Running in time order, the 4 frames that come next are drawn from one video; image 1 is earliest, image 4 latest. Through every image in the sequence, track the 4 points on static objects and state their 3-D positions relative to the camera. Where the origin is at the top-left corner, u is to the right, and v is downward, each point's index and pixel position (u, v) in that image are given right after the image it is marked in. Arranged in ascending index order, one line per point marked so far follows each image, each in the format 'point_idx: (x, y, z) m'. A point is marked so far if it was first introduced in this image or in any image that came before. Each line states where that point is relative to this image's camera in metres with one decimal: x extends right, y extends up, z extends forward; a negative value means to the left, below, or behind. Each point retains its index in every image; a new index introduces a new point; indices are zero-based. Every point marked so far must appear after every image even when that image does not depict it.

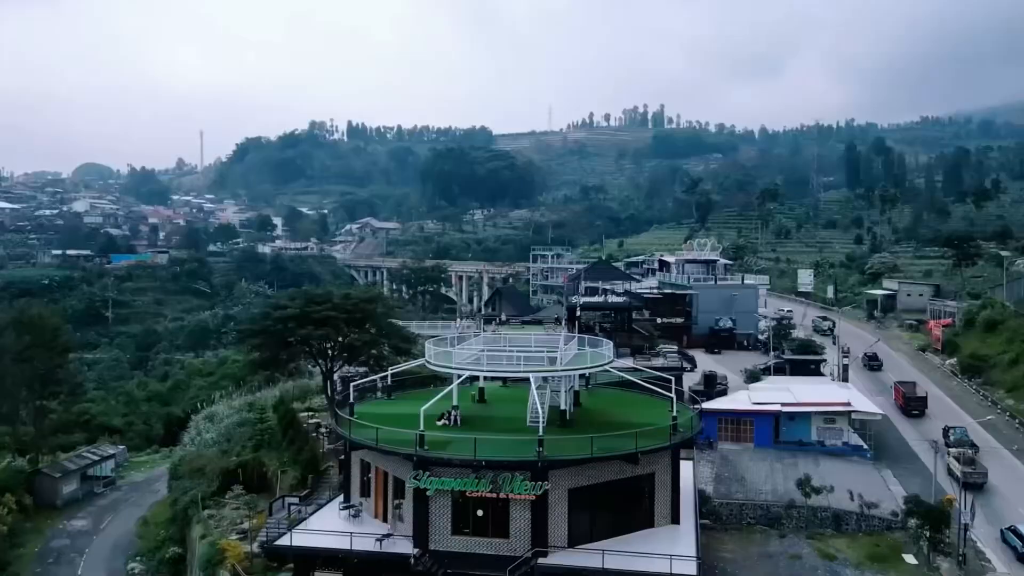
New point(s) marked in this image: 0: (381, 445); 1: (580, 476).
0: (-3.1, -3.7, +18.2) m
1: (+1.6, -4.3, +17.9) m
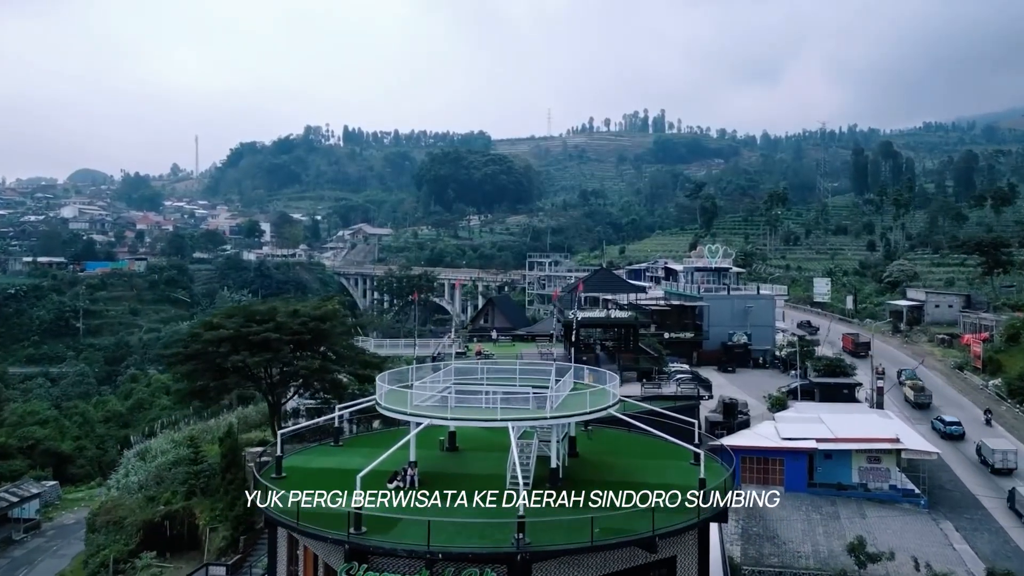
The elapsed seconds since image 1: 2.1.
0: (-3.6, -4.1, +13.4) m
1: (+1.1, -4.7, +13.1) m
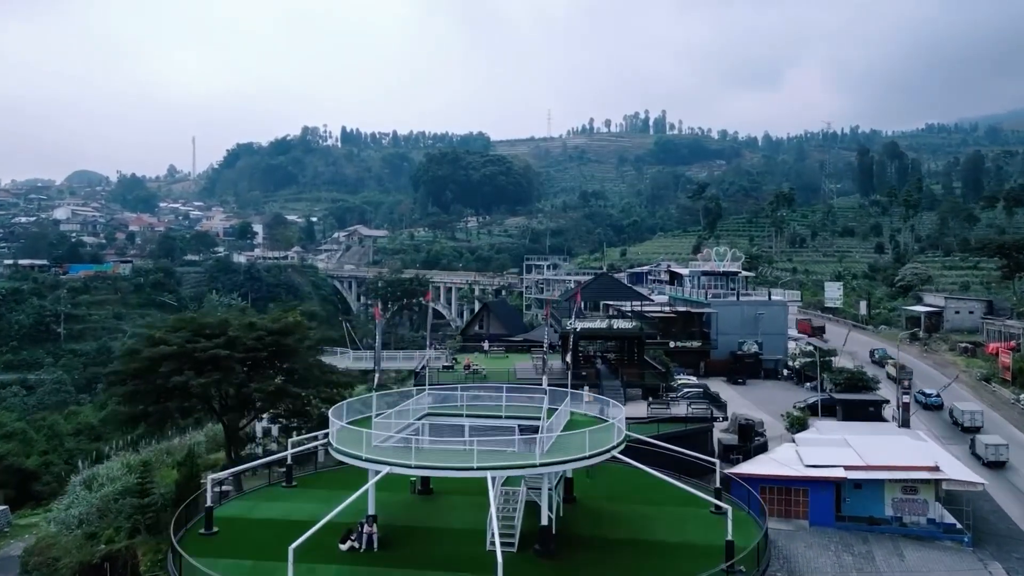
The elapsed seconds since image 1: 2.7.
0: (-3.9, -4.3, +10.5) m
1: (+0.8, -4.9, +10.2) m
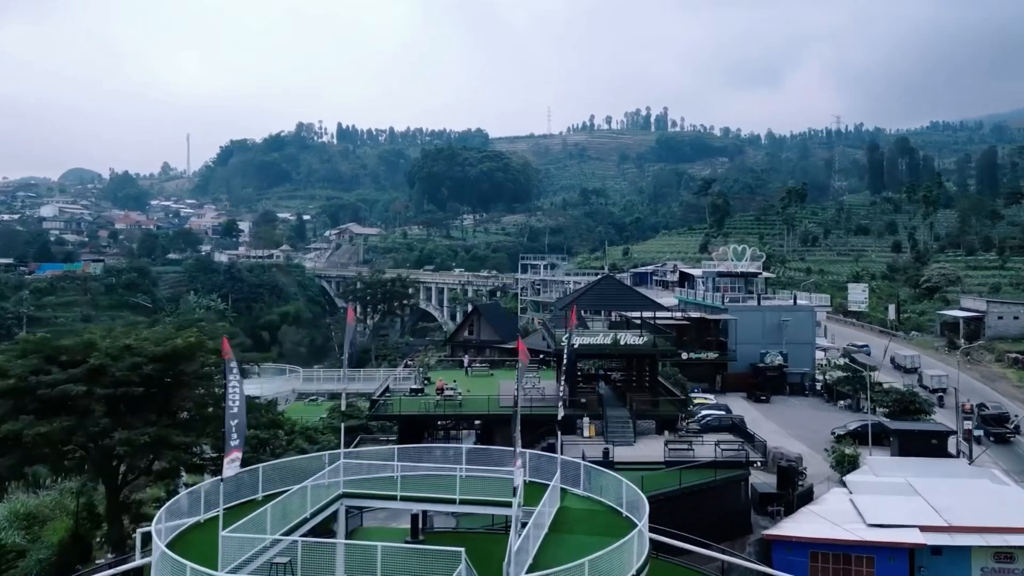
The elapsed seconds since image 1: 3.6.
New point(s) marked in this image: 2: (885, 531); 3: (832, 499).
0: (-4.4, -4.4, +5.3) m
1: (+0.3, -5.1, +5.0) m
2: (+8.5, -5.6, +17.7) m
3: (+8.2, -5.4, +19.9) m
